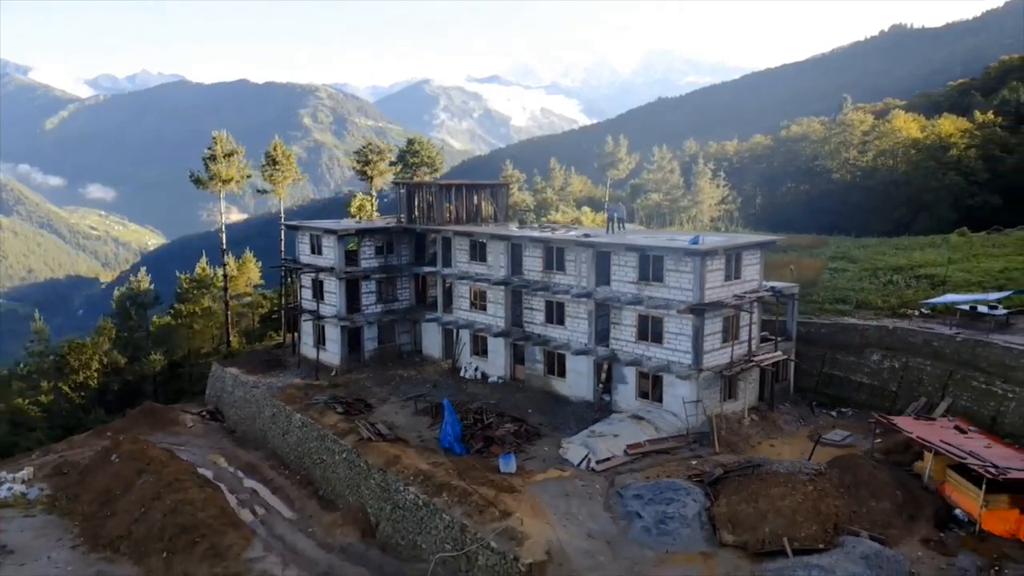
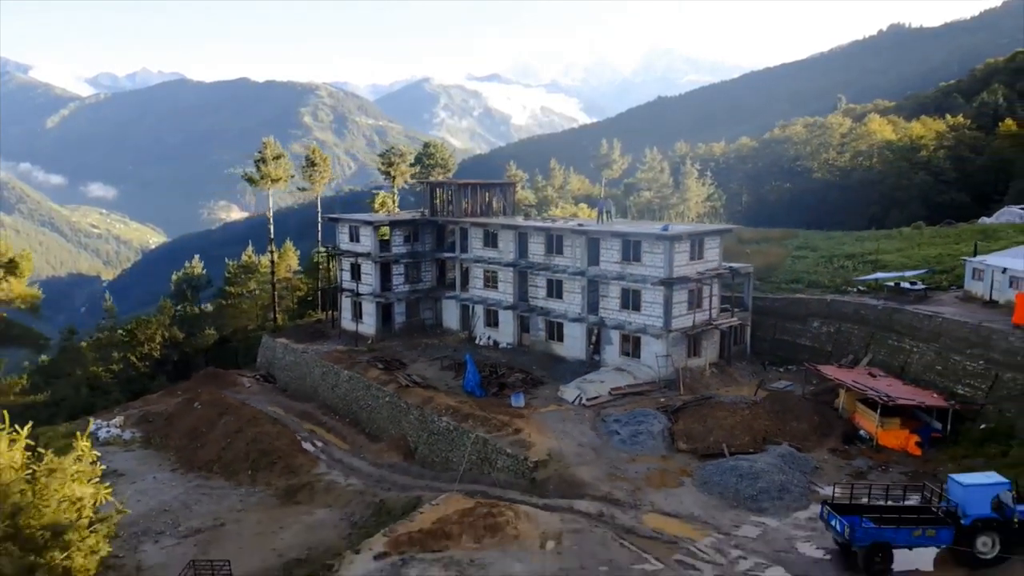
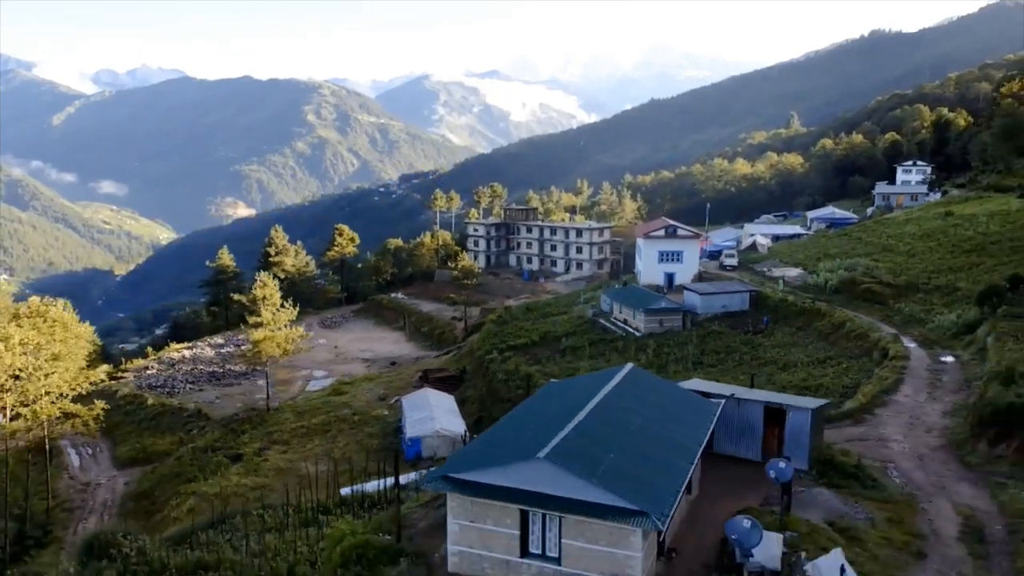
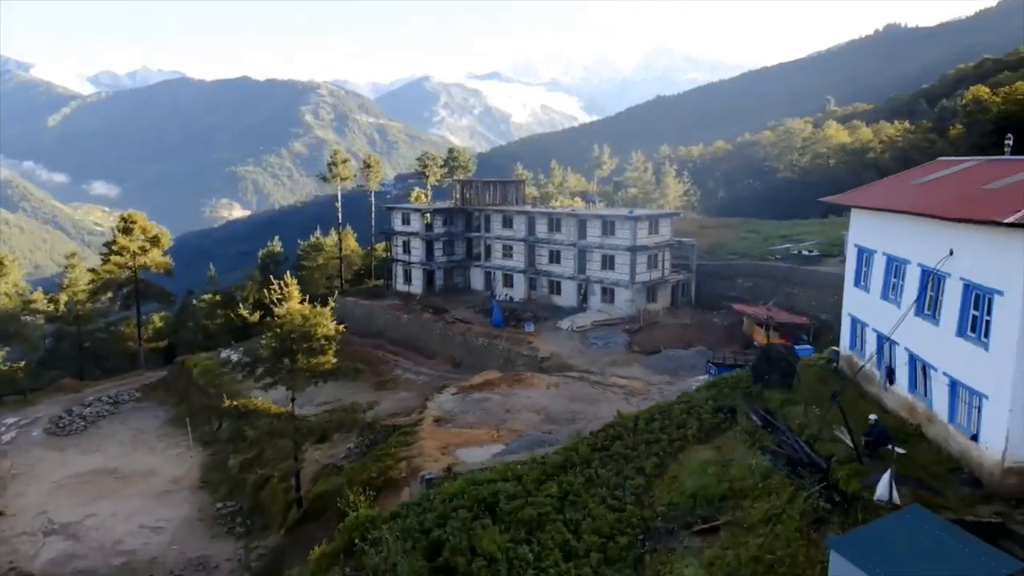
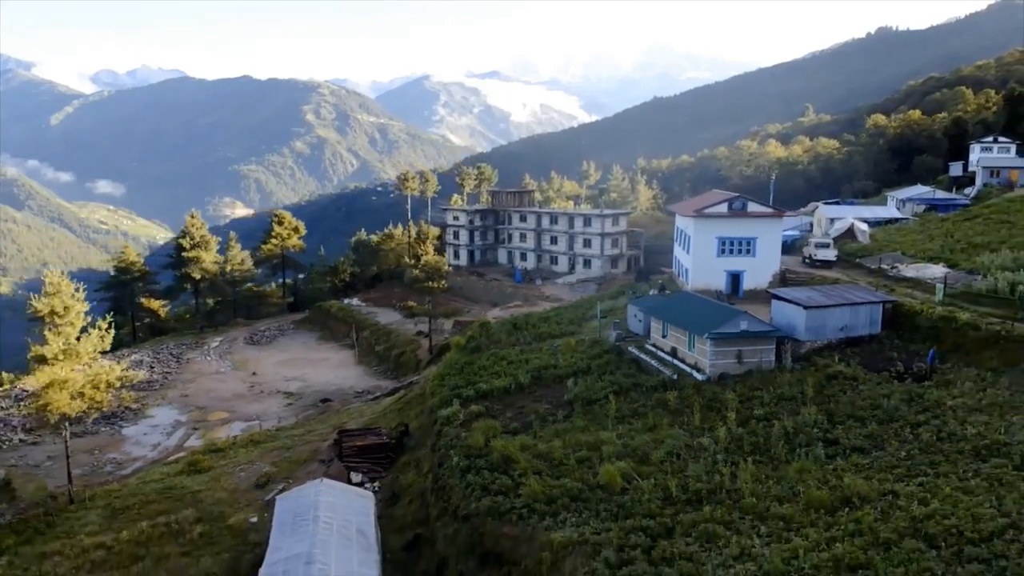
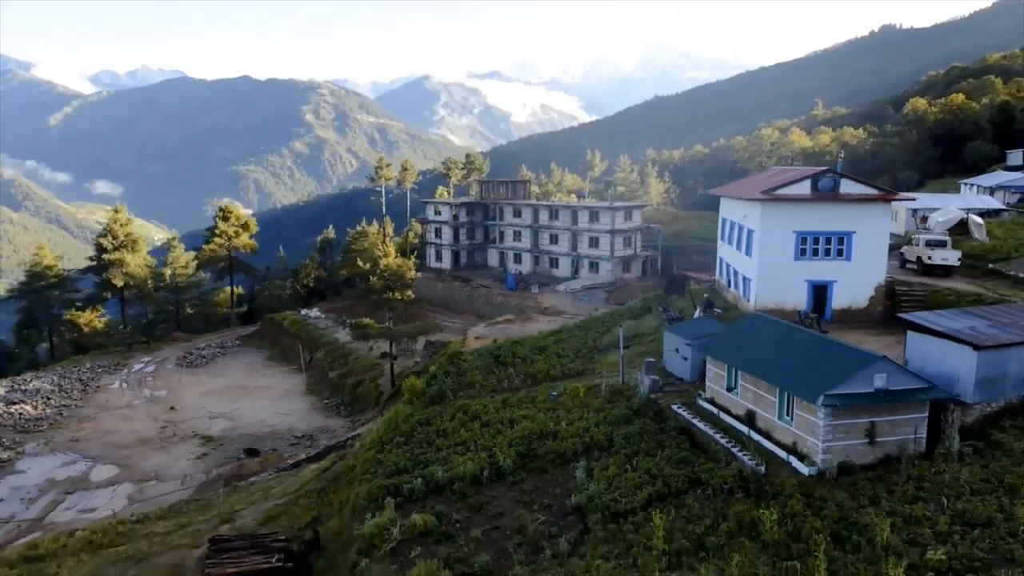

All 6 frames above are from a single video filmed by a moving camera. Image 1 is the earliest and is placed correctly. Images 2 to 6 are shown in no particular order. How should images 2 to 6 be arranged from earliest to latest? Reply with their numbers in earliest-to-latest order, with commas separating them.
2, 4, 6, 5, 3
